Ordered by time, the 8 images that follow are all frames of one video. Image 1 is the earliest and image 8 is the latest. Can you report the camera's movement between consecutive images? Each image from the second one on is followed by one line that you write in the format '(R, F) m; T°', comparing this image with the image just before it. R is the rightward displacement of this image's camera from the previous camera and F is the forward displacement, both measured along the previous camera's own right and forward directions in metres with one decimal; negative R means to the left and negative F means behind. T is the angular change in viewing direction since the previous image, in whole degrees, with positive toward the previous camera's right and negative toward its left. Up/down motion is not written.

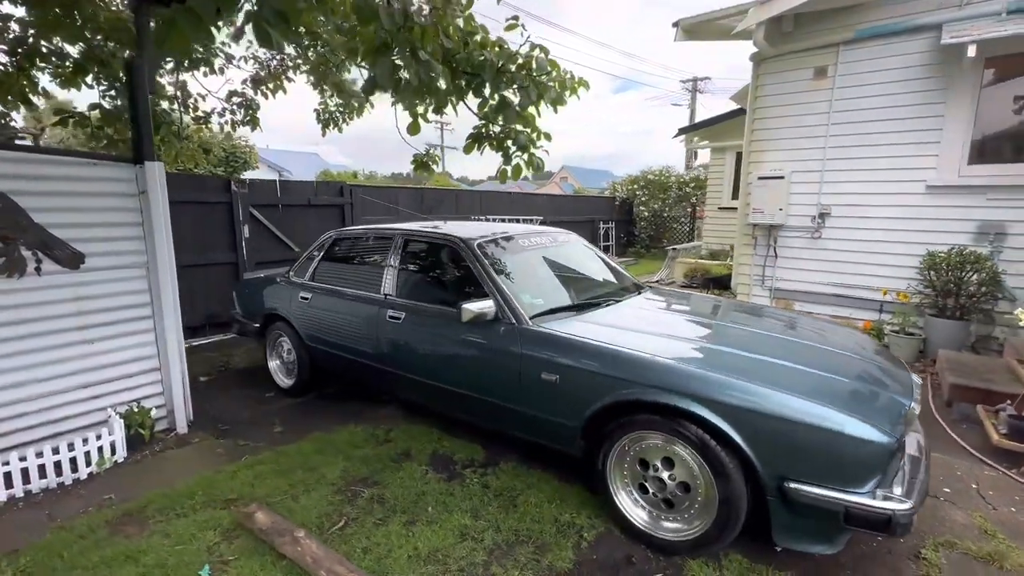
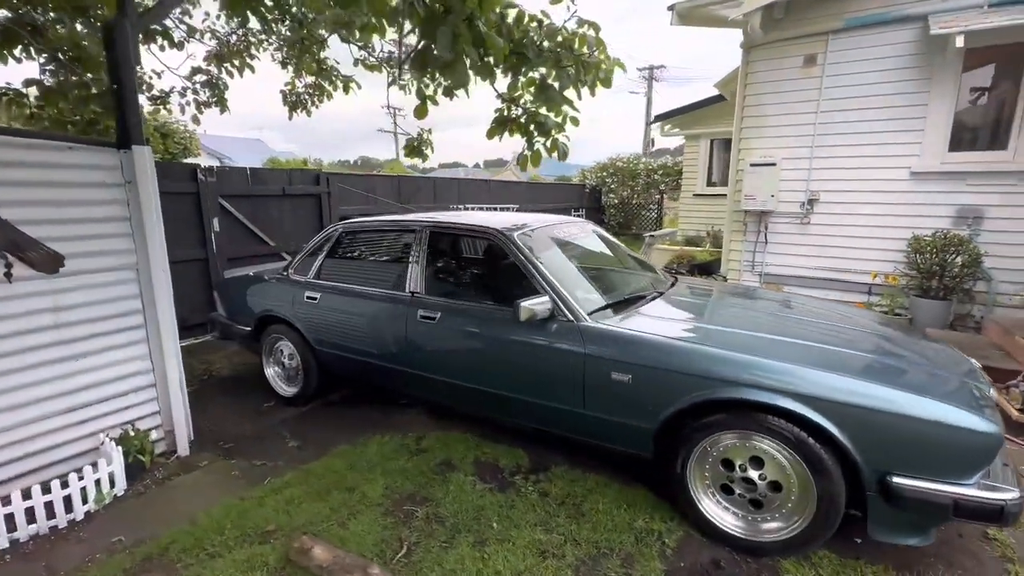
(-0.6, +0.2) m; +6°
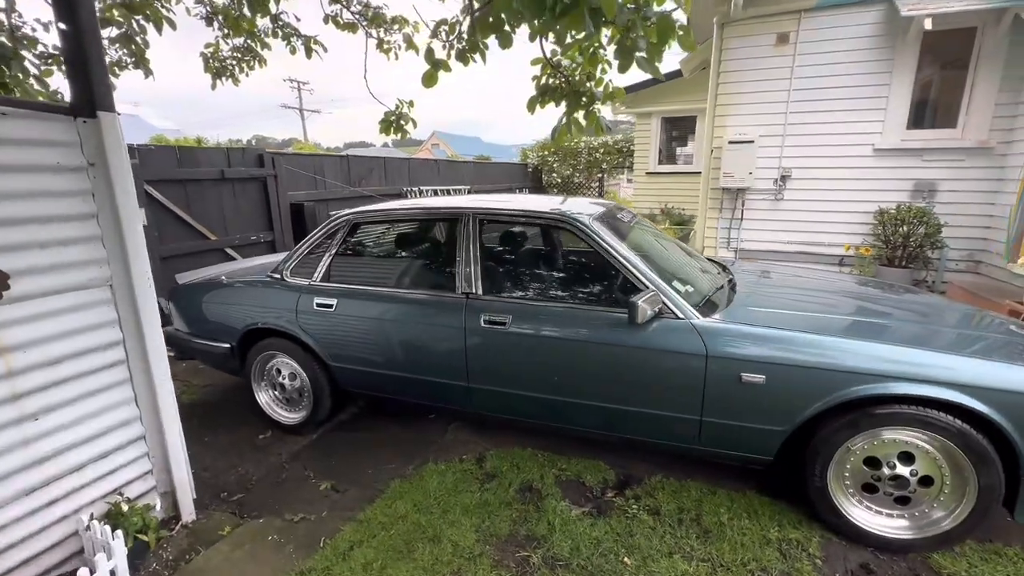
(-0.9, +0.5) m; +10°
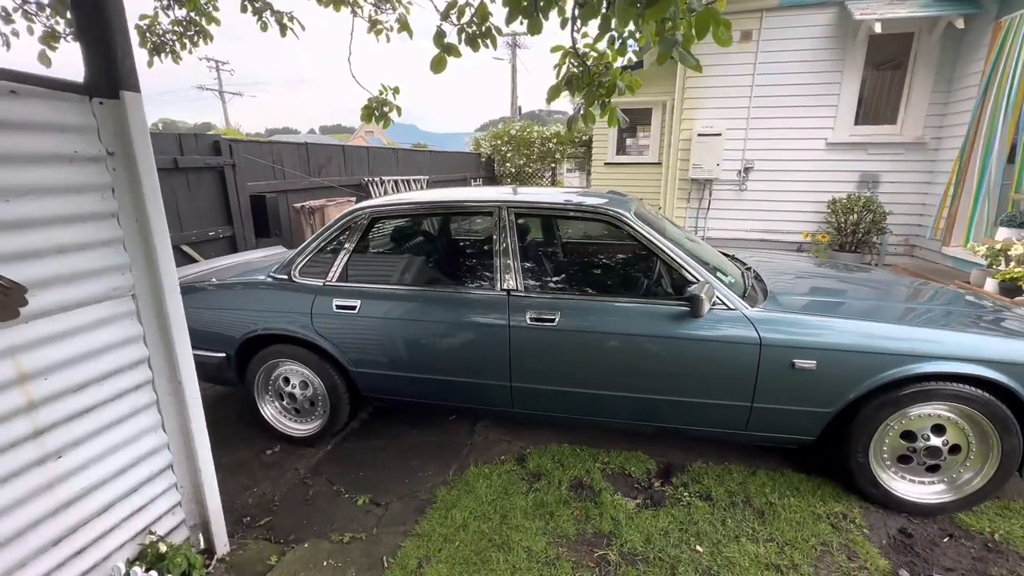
(-0.6, +0.1) m; +8°
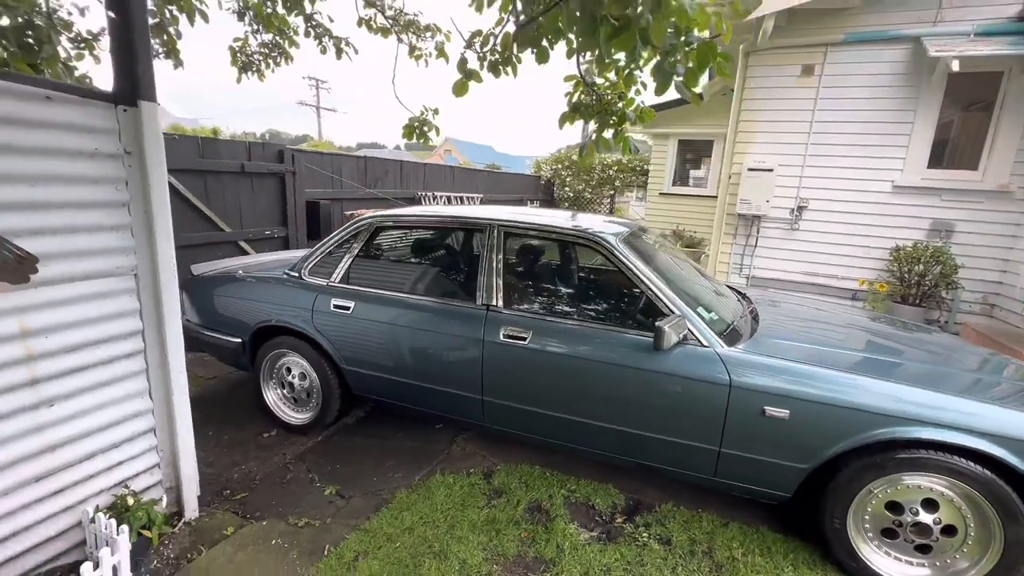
(+0.5, 0.0) m; -8°
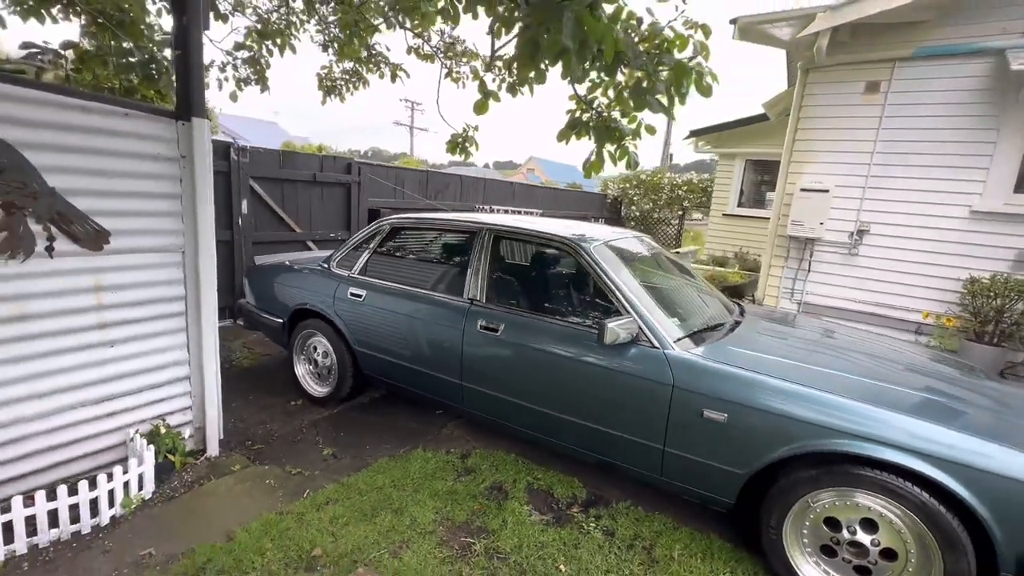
(+0.6, -0.2) m; -10°
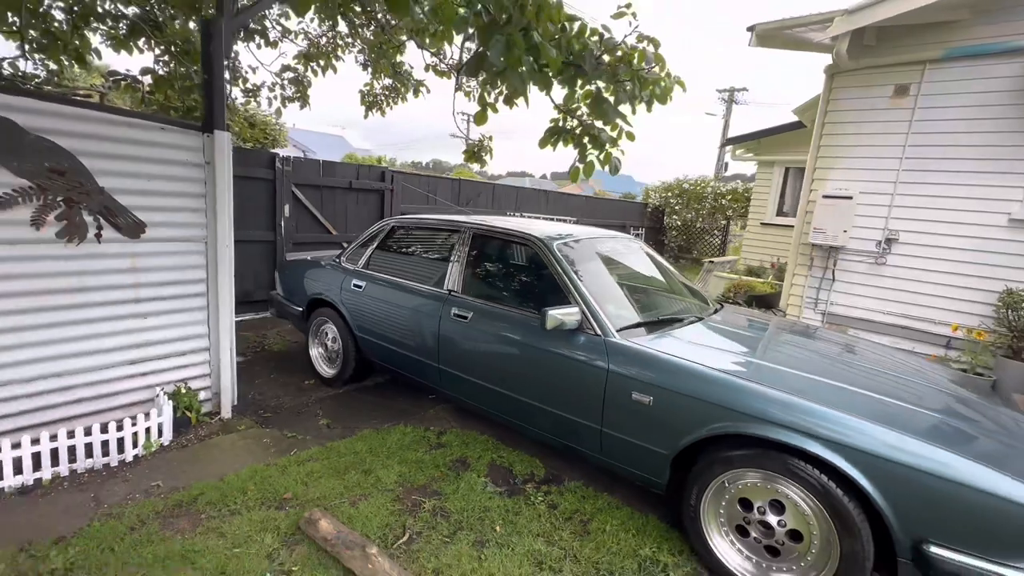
(+0.5, -0.2) m; -7°
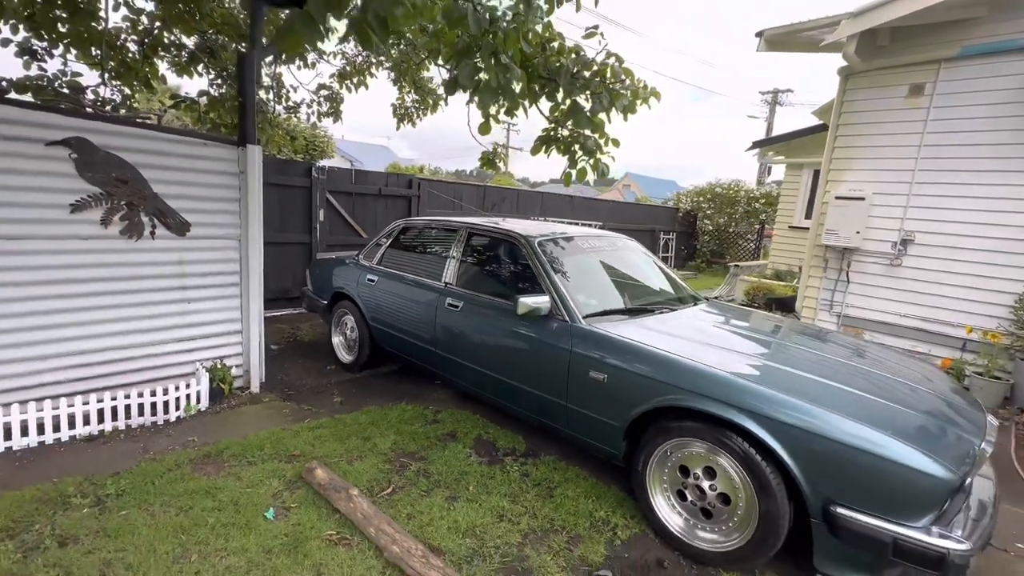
(+0.4, -0.3) m; -5°
